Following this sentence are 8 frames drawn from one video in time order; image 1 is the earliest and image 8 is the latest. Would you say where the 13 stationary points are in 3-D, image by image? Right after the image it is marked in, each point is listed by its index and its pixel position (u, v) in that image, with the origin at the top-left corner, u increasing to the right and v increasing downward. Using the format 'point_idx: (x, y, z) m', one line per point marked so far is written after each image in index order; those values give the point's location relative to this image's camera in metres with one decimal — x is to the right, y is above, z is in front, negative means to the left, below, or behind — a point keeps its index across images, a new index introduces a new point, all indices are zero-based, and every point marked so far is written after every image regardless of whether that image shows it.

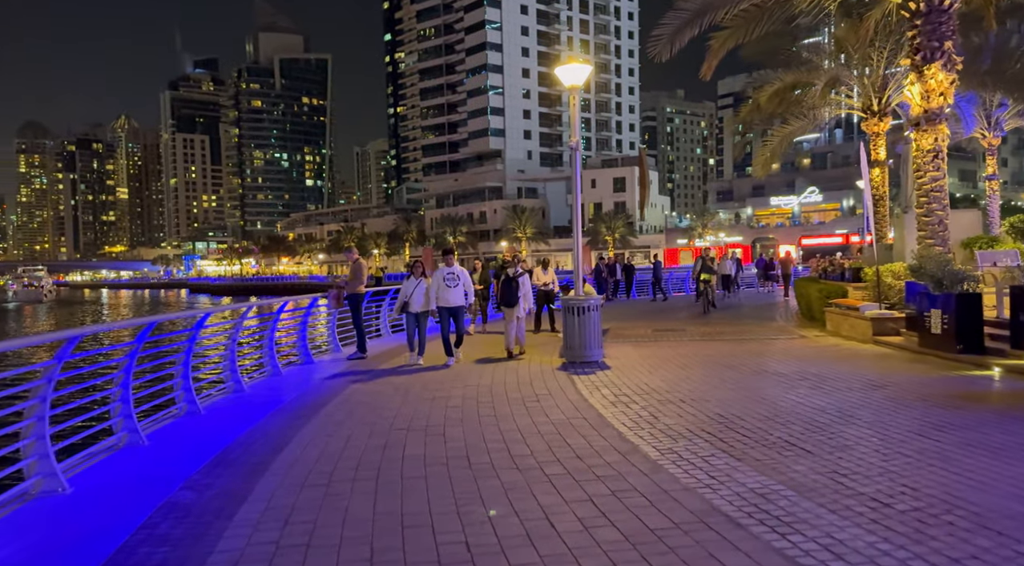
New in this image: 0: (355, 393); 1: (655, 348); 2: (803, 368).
0: (-1.9, -1.4, +8.9) m
1: (+2.5, -1.2, +12.8) m
2: (+3.9, -1.2, +9.6) m
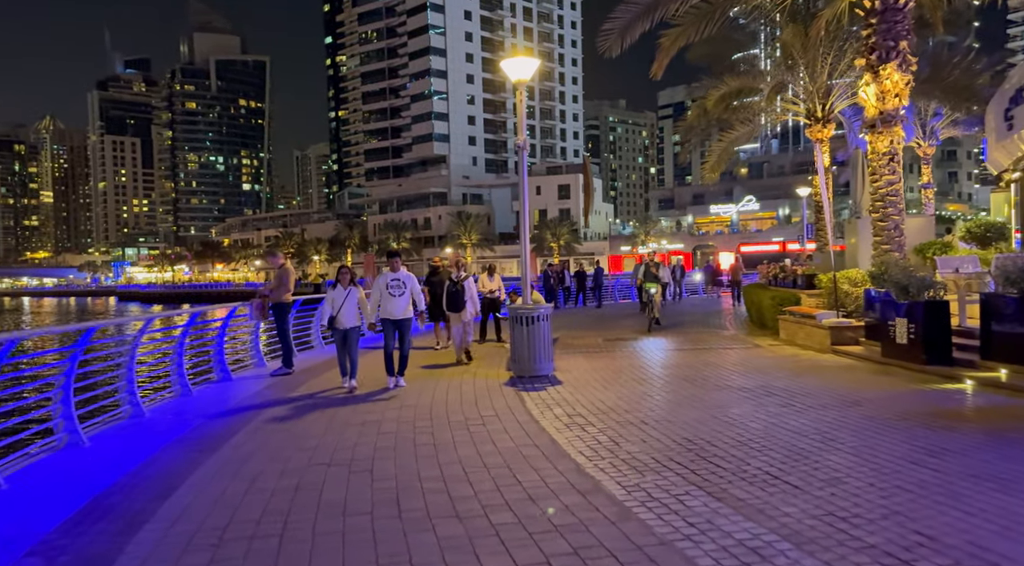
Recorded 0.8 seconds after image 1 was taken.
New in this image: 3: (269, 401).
0: (-2.6, -1.5, +7.7) m
1: (+1.6, -1.3, +12.0) m
2: (+3.2, -1.2, +8.9) m
3: (-2.9, -1.5, +8.8) m
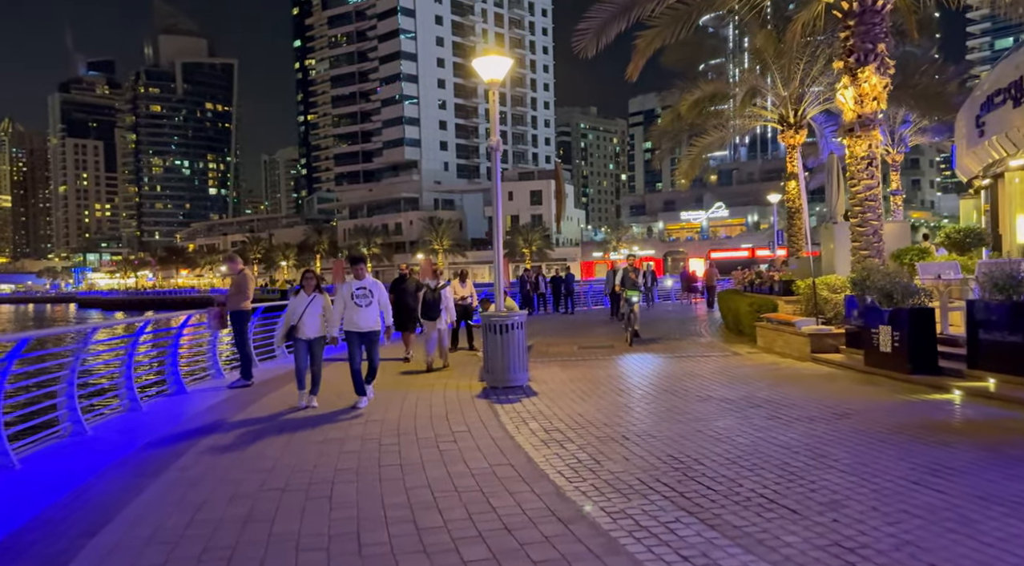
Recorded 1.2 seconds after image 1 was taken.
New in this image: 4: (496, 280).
0: (-2.8, -1.5, +7.2) m
1: (+1.1, -1.4, +11.6) m
2: (+2.8, -1.3, +8.6) m
3: (-3.2, -1.5, +8.2) m
4: (-0.2, +0.1, +11.5) m
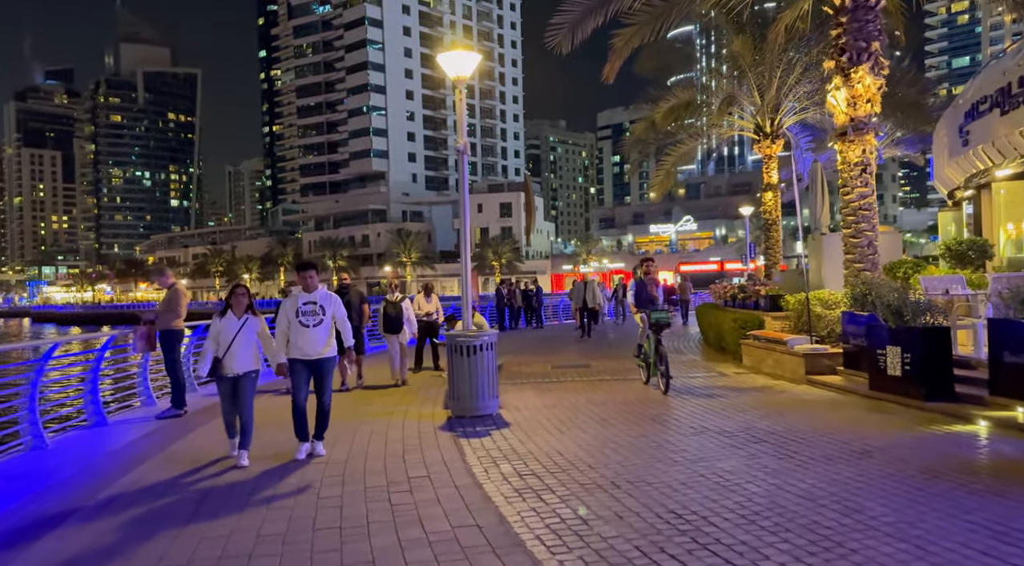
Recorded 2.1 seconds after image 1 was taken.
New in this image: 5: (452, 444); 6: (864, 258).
0: (-3.1, -1.7, +5.9) m
1: (+0.7, -1.6, +10.5) m
2: (+2.5, -1.5, +7.6) m
3: (-3.6, -1.7, +6.9) m
4: (-0.7, -0.1, +10.4) m
5: (-0.6, -1.7, +7.3) m
6: (+5.5, +0.4, +11.3) m
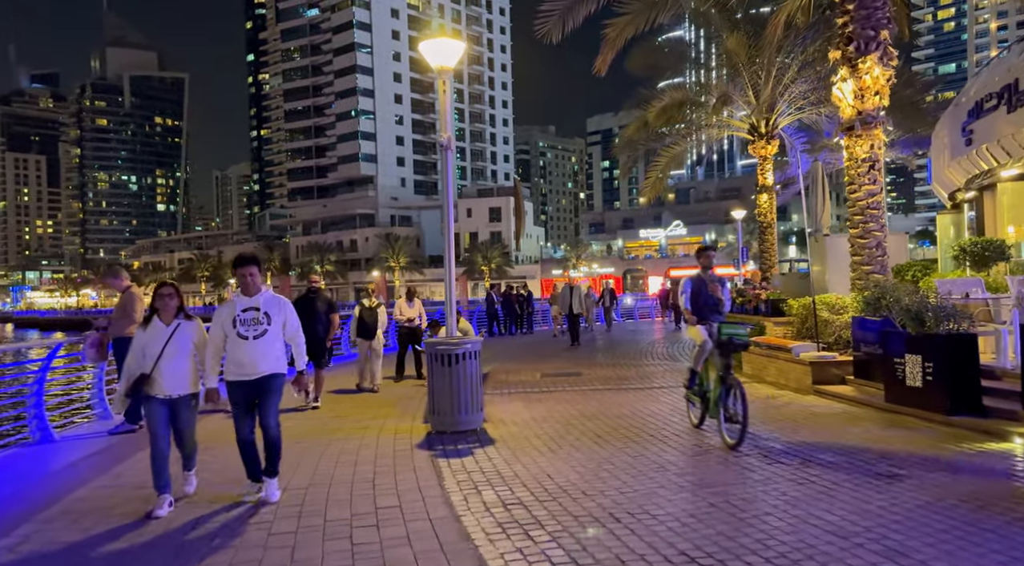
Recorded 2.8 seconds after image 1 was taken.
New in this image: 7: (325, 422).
0: (-3.2, -1.7, +5.1) m
1: (+0.5, -1.7, +9.8) m
2: (+2.4, -1.5, +6.9) m
3: (-3.7, -1.7, +6.1) m
4: (-0.8, -0.2, +9.7) m
5: (-0.8, -1.7, +6.6) m
6: (+5.3, +0.3, +10.6) m
7: (-2.4, -1.8, +9.2) m
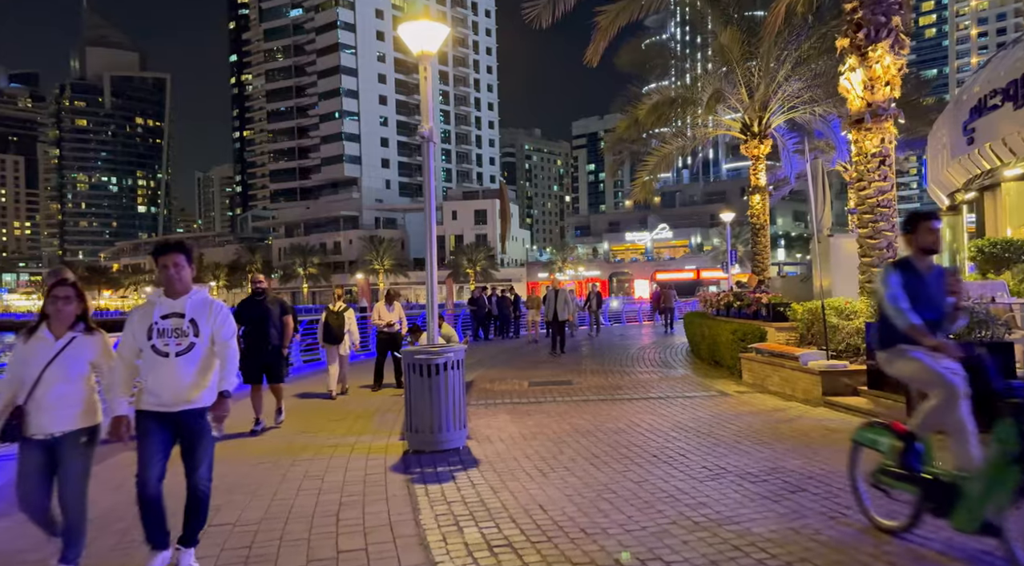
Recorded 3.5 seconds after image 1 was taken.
0: (-3.3, -1.7, +4.3) m
1: (+0.3, -1.7, +9.0) m
2: (+2.3, -1.5, +6.1) m
3: (-3.8, -1.7, +5.3) m
4: (-1.0, -0.2, +8.9) m
5: (-0.9, -1.7, +5.7) m
6: (+5.1, +0.3, +9.9) m
7: (-2.6, -1.8, +8.4) m
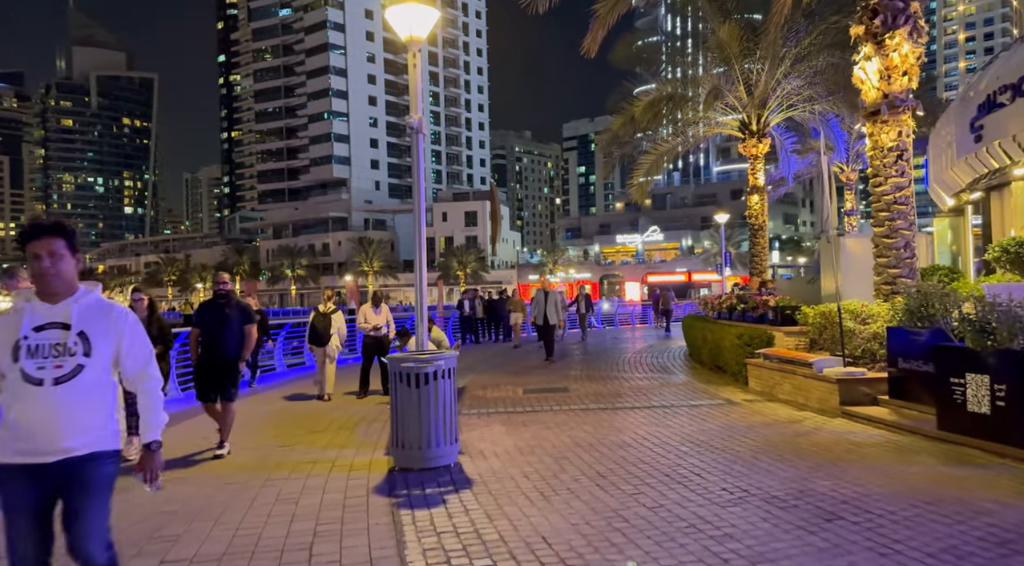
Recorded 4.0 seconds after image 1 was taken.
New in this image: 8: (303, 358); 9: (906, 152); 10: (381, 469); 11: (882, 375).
0: (-3.3, -1.7, +3.6) m
1: (+0.3, -1.7, +8.3) m
2: (+2.2, -1.6, +5.5) m
3: (-3.8, -1.7, +4.6) m
4: (-1.1, -0.2, +8.2) m
5: (-0.9, -1.7, +5.1) m
6: (+5.1, +0.3, +9.4) m
7: (-2.6, -1.8, +7.7) m
8: (-5.5, -2.0, +18.9) m
9: (+5.2, +1.7, +9.4) m
10: (-1.2, -1.8, +6.8) m
11: (+4.3, -1.1, +8.4) m
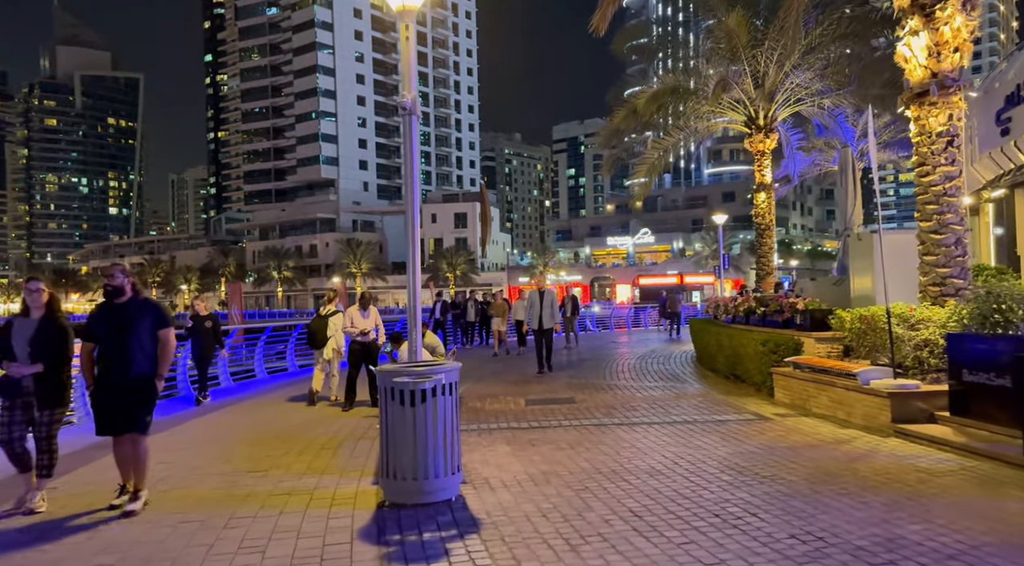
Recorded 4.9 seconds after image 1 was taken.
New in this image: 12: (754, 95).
0: (-3.1, -1.7, +2.5) m
1: (+0.3, -1.7, +7.3) m
2: (+2.4, -1.5, +4.5) m
3: (-3.7, -1.7, +3.4) m
4: (-1.0, -0.2, +7.1) m
5: (-0.8, -1.7, +4.0) m
6: (+5.1, +0.3, +8.4) m
7: (-2.5, -1.8, +6.6) m
8: (-5.6, -2.0, +17.8) m
9: (+5.2, +1.7, +8.4) m
10: (-1.1, -1.8, +5.7) m
11: (+4.4, -1.1, +7.4) m
12: (+6.6, +5.1, +19.6) m
